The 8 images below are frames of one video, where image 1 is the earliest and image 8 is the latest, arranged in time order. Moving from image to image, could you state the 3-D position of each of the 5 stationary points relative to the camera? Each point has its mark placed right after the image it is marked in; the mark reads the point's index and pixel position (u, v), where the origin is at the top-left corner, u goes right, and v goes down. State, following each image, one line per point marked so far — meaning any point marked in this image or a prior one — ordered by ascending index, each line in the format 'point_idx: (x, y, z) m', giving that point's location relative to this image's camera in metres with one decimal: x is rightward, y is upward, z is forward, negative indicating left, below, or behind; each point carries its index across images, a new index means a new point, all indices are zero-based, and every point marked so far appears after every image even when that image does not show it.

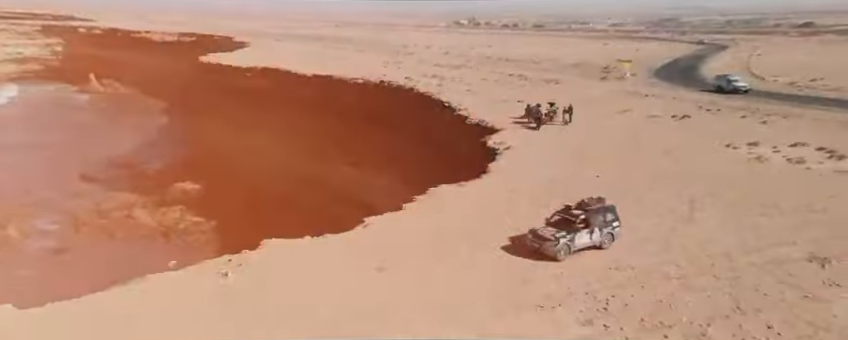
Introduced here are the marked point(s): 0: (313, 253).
0: (-2.1, -1.7, +9.7) m
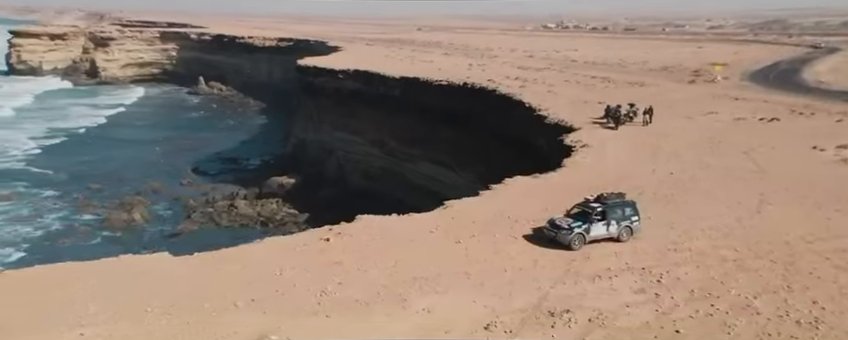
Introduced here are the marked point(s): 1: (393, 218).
0: (-0.6, -1.4, +11.2) m
1: (-0.8, -1.1, +12.2) m
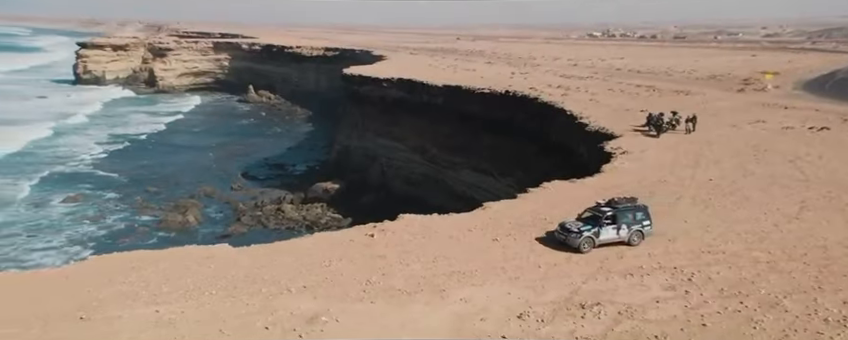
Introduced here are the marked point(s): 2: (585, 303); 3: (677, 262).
0: (+0.3, -1.4, +11.8) m
1: (+0.2, -1.1, +12.8) m
2: (+2.6, -2.1, +8.3) m
3: (+4.6, -1.7, +9.5) m
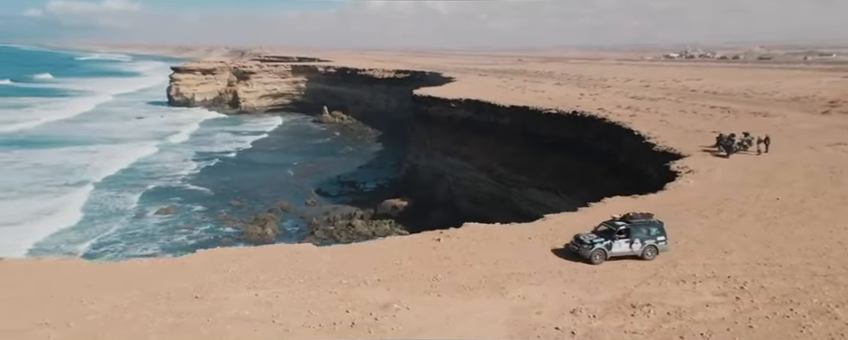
0: (+1.8, -1.6, +12.7) m
1: (+1.9, -1.5, +13.7) m
2: (+3.6, -2.3, +9.0) m
3: (+5.8, -1.9, +9.9) m
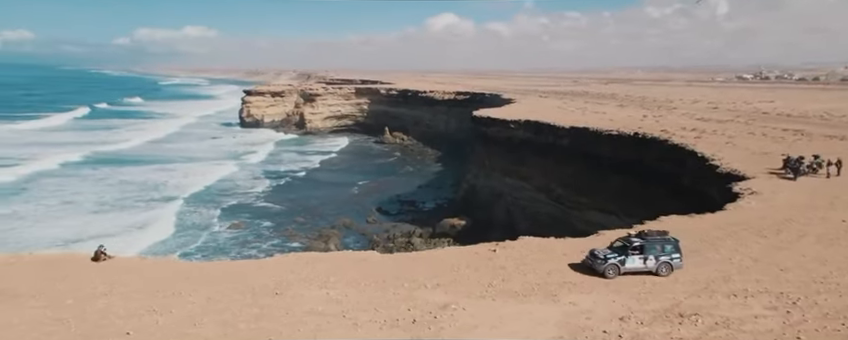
0: (+3.3, -2.0, +13.3) m
1: (+3.4, -1.9, +14.3) m
2: (+4.6, -2.5, +9.3) m
3: (+6.9, -2.2, +10.0) m
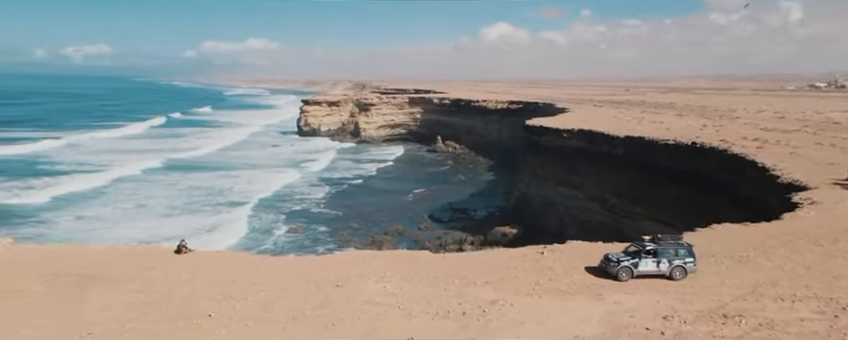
0: (+4.6, -2.2, +13.6) m
1: (+4.9, -2.1, +14.6) m
2: (+5.6, -2.6, +9.5) m
3: (+7.9, -2.4, +10.0) m
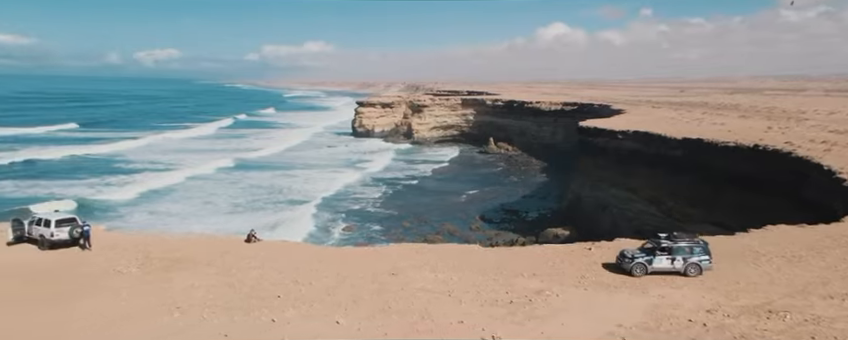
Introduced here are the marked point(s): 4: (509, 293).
0: (+6.0, -2.2, +13.9) m
1: (+6.3, -2.0, +14.8) m
2: (+6.5, -2.6, +9.7) m
3: (+8.9, -2.4, +9.9) m
4: (+1.9, -2.8, +11.8) m
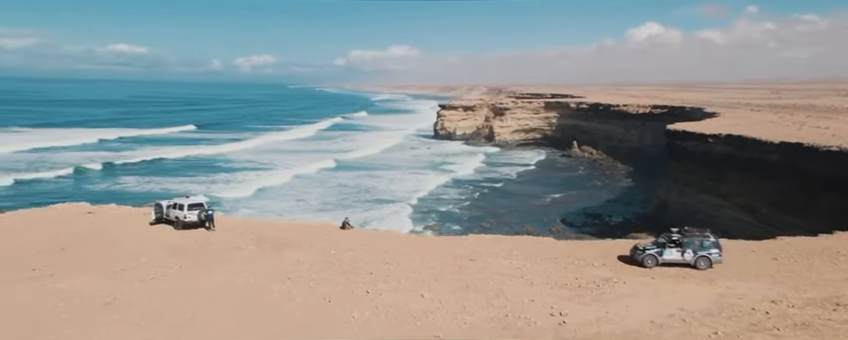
0: (+8.1, -2.1, +14.2) m
1: (+8.6, -2.0, +15.1) m
2: (+8.0, -2.5, +10.0) m
3: (+10.3, -2.4, +9.9) m
4: (+3.8, -2.7, +12.8) m
